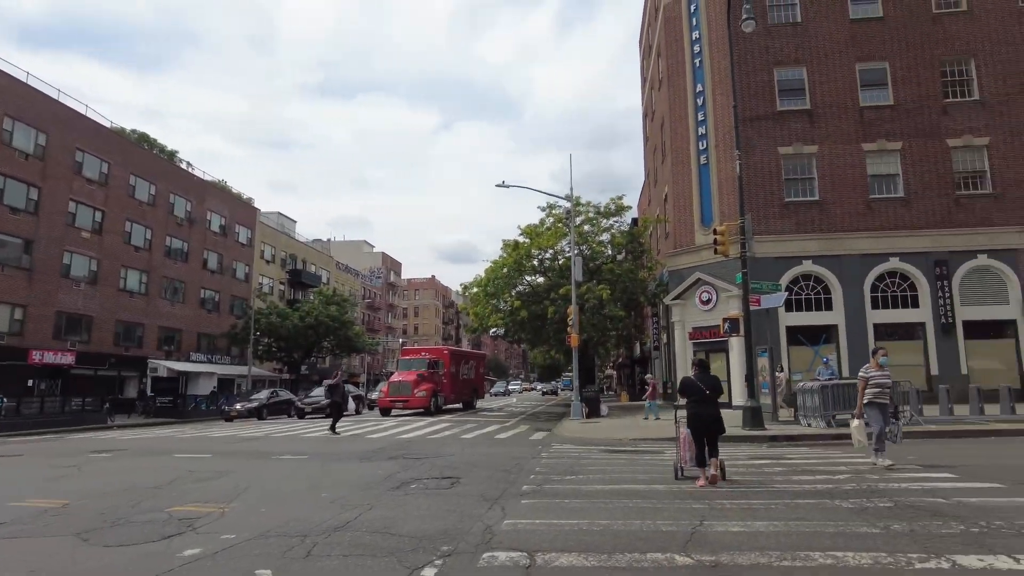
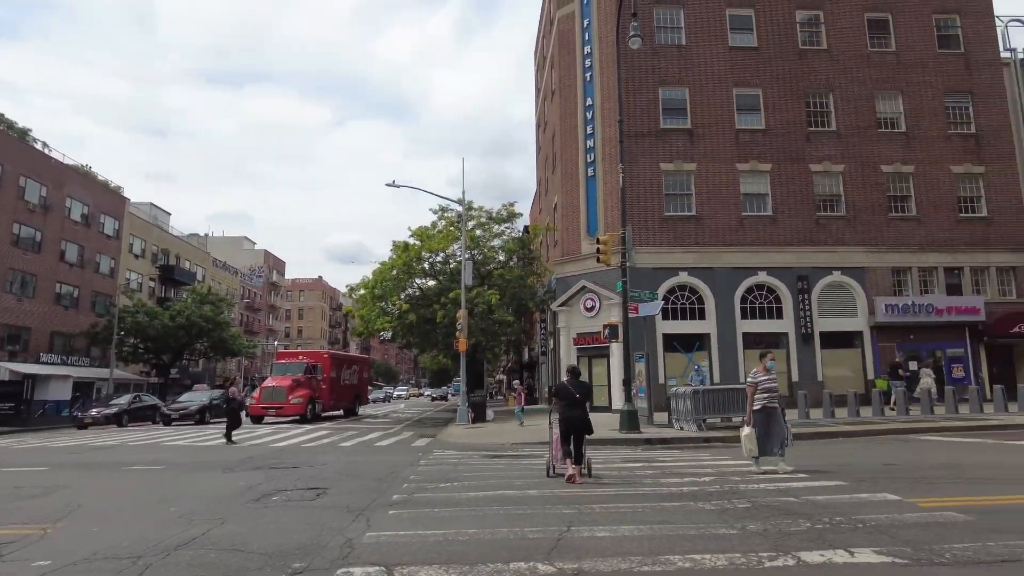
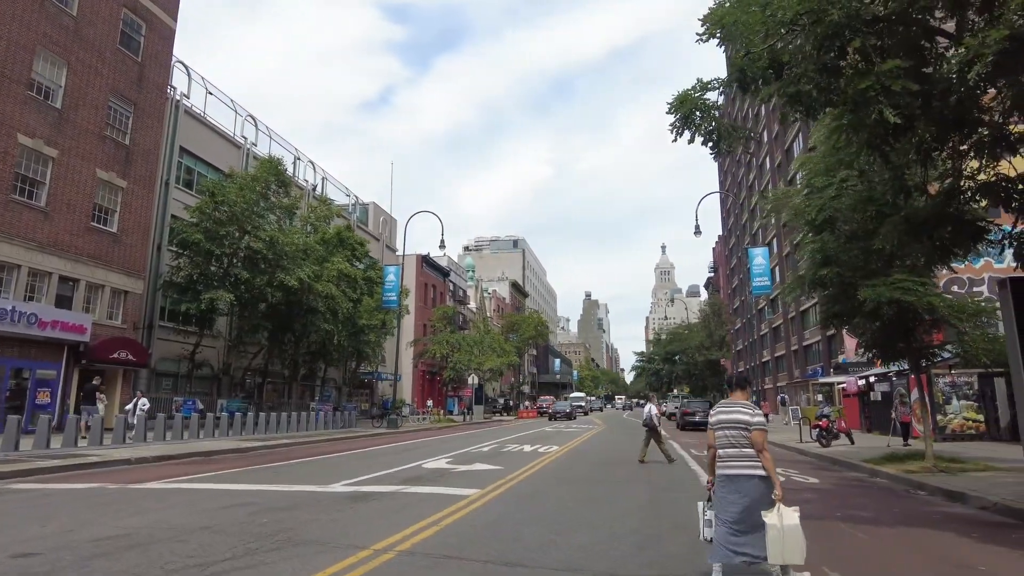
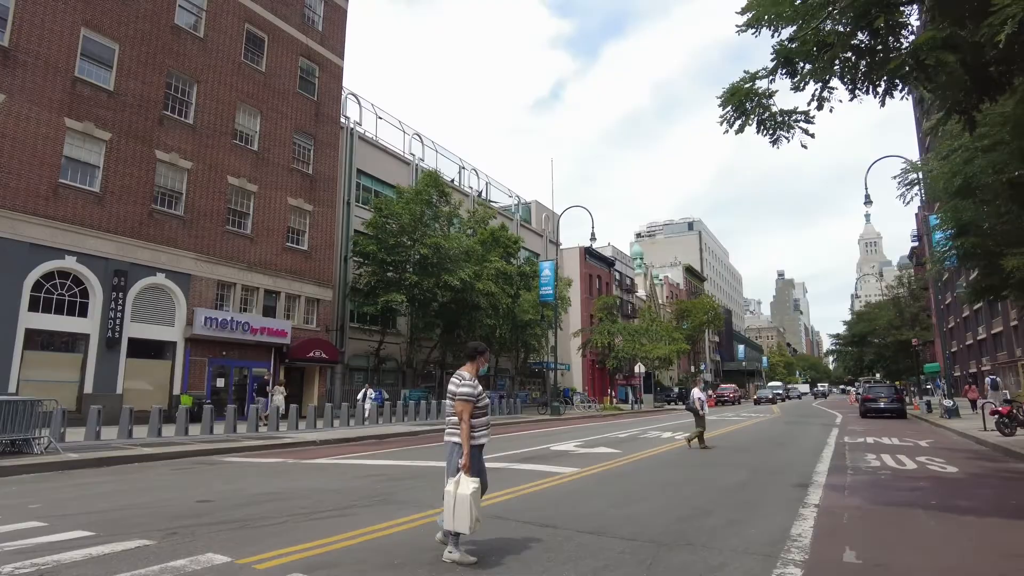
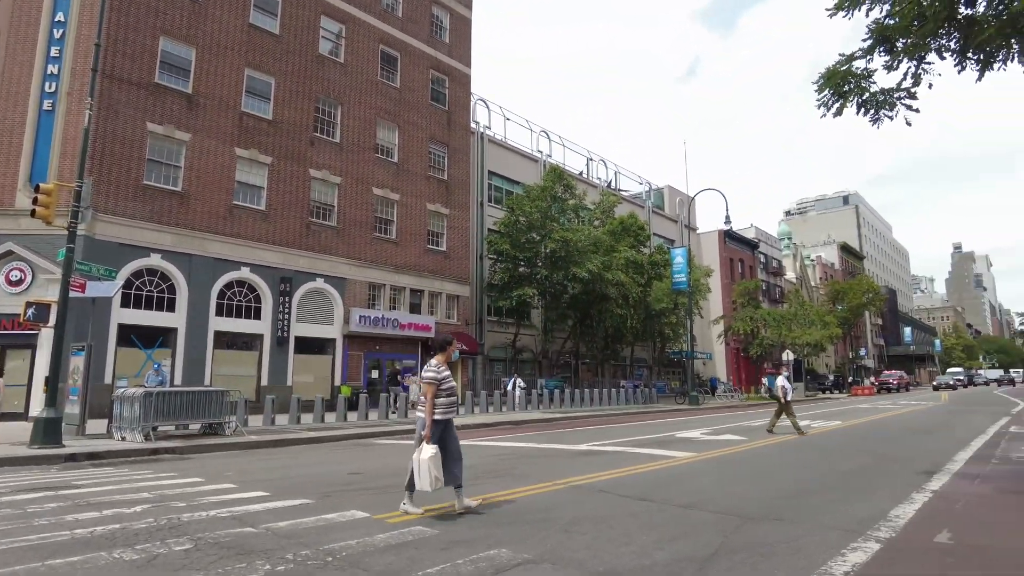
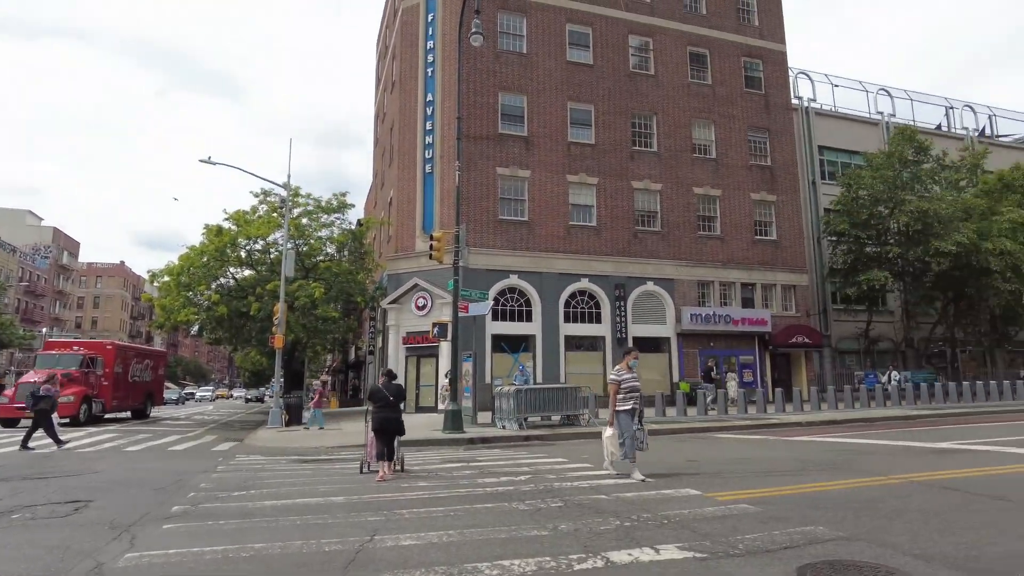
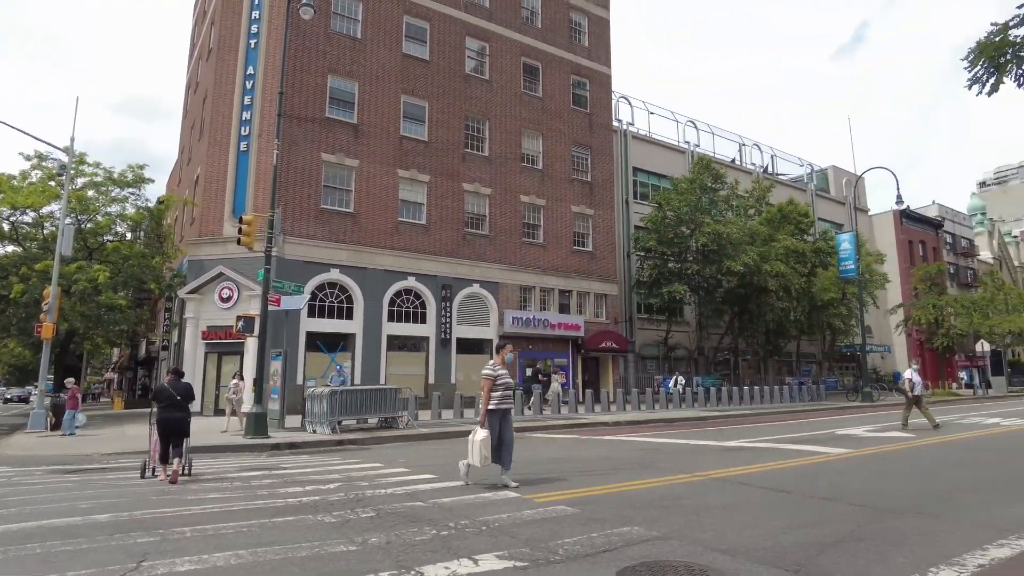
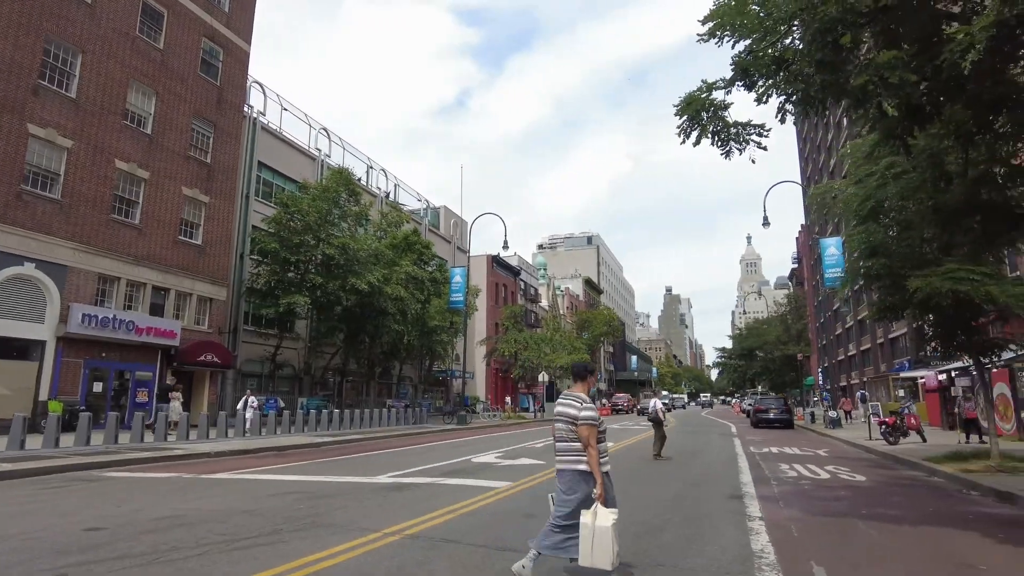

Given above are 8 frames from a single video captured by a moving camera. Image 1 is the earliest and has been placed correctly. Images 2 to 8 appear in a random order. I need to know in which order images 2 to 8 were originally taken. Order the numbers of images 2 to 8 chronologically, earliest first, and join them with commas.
2, 6, 7, 5, 4, 8, 3
